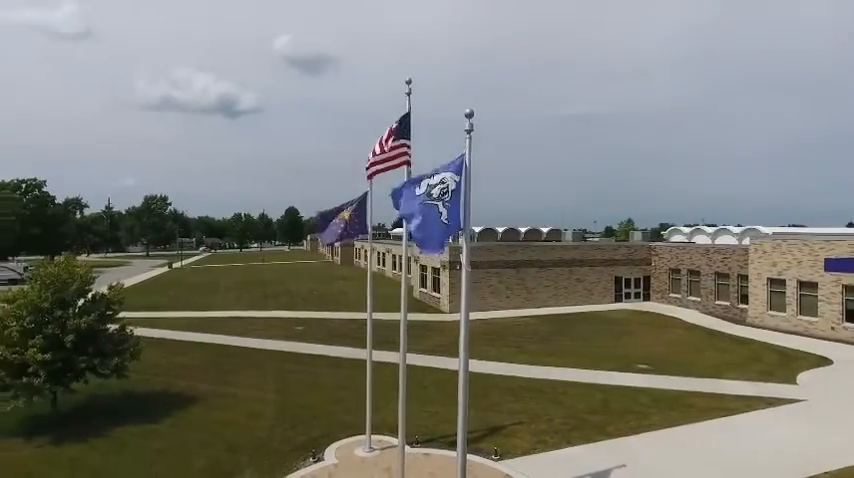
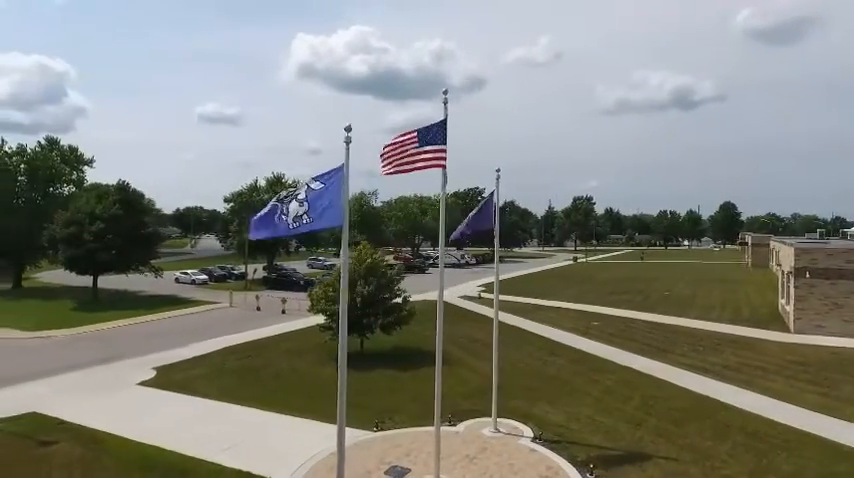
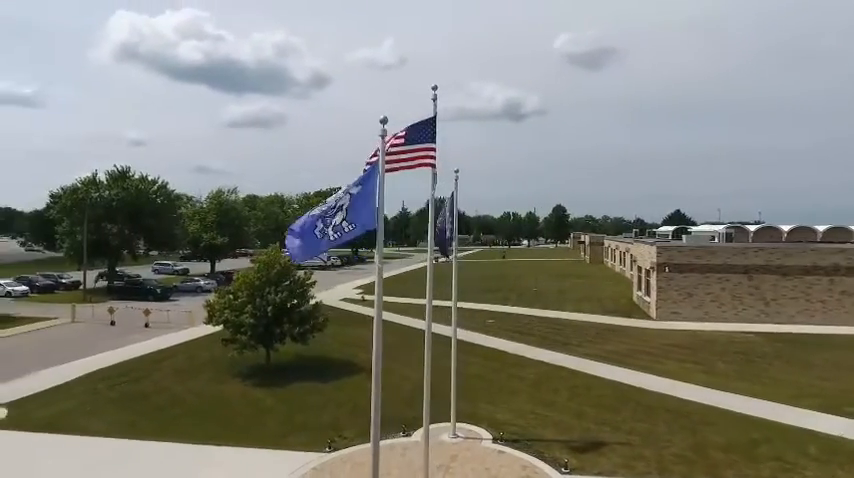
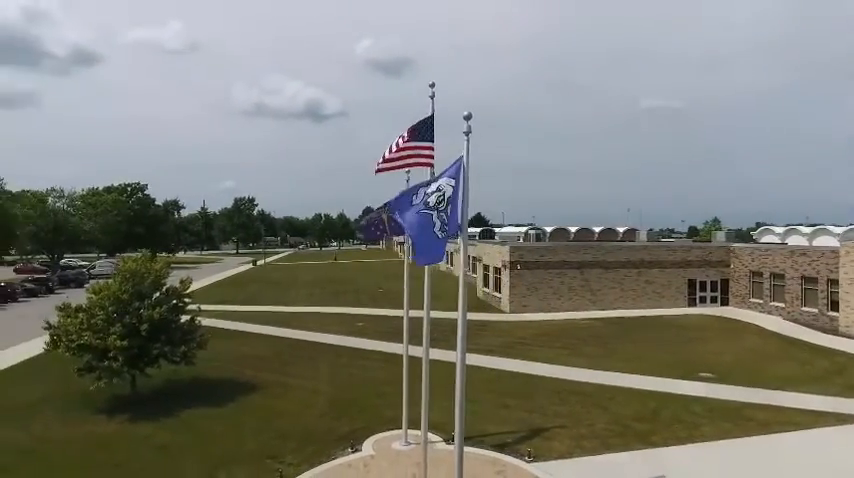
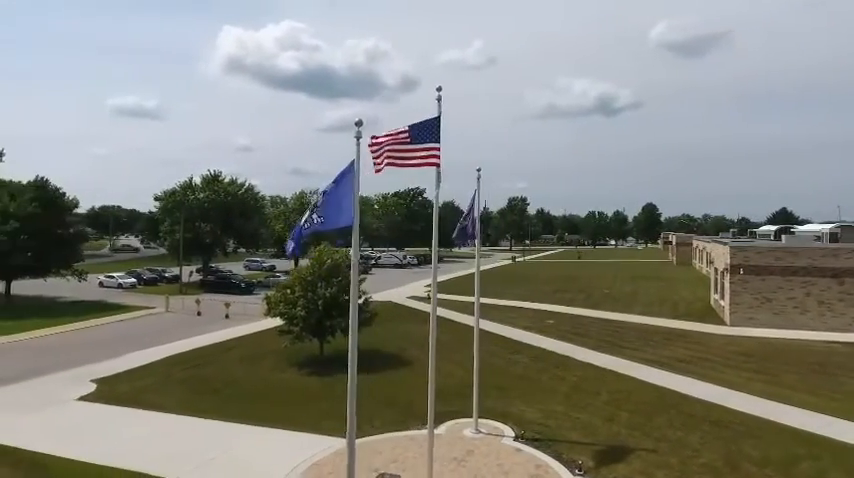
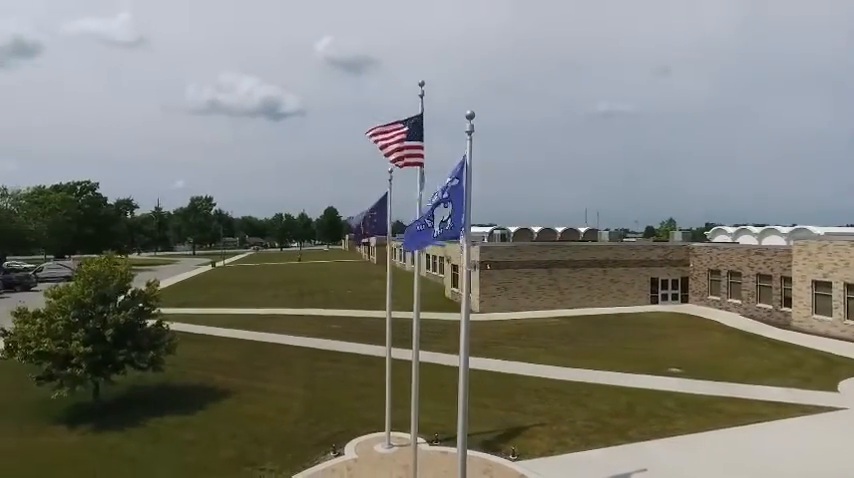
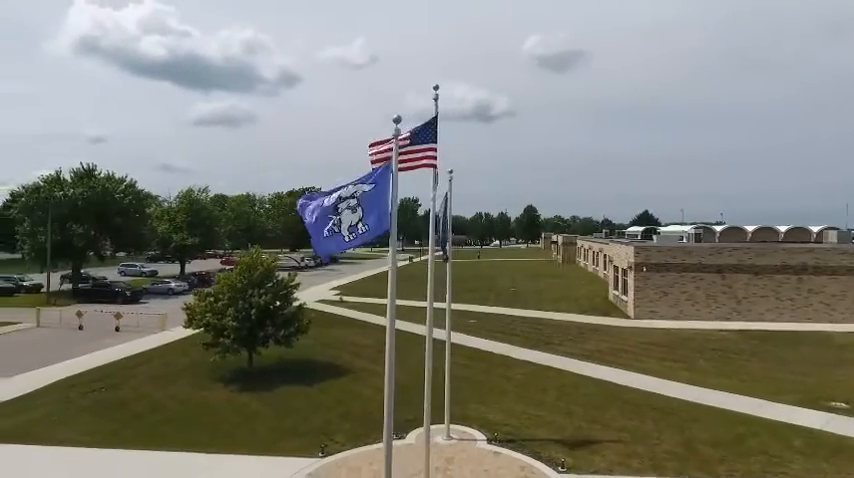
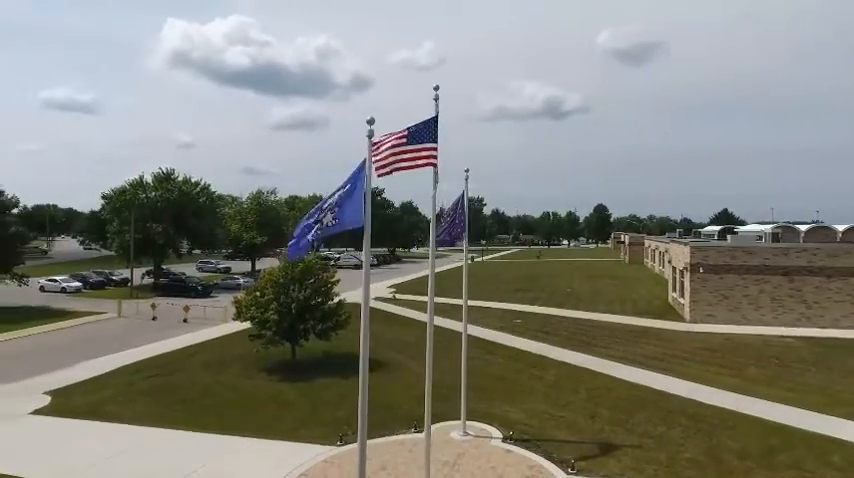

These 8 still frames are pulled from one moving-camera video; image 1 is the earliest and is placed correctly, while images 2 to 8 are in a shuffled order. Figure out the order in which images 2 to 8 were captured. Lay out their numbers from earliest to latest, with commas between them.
6, 4, 7, 3, 8, 5, 2
